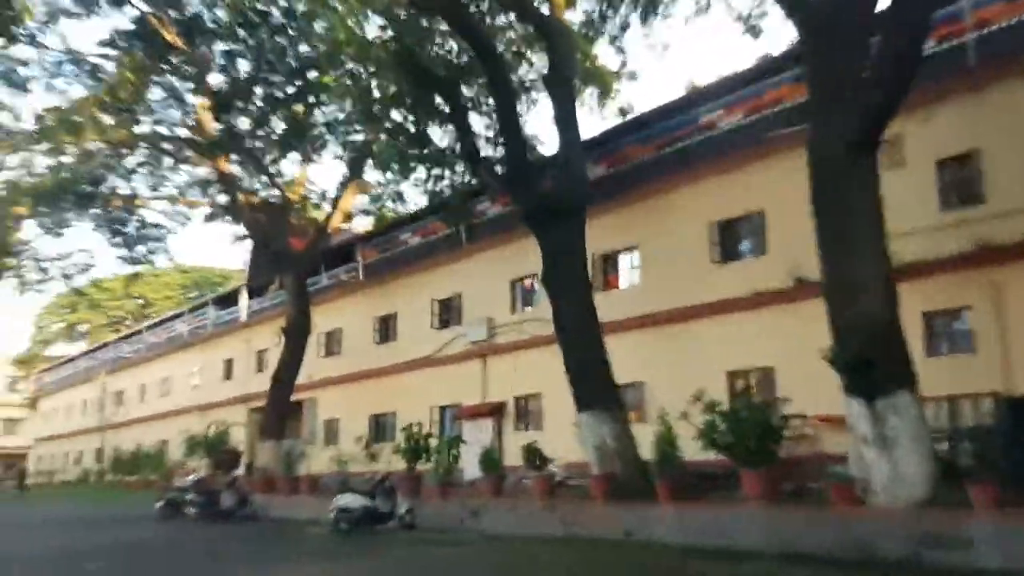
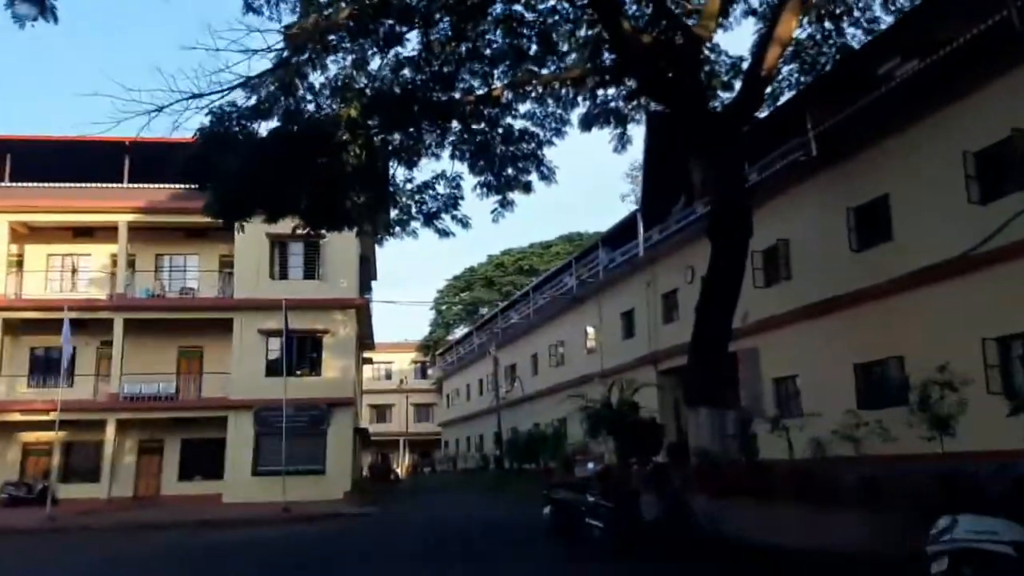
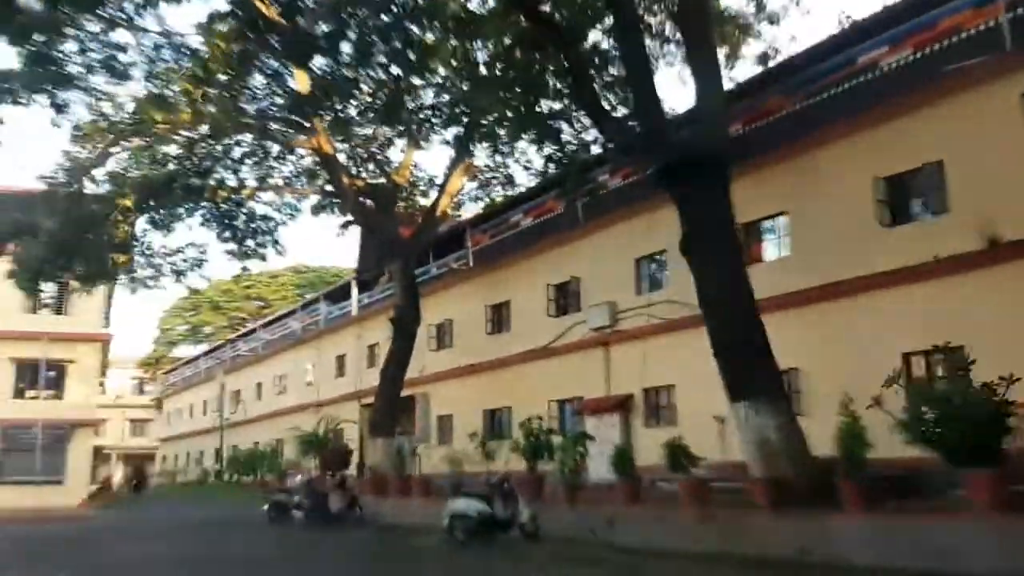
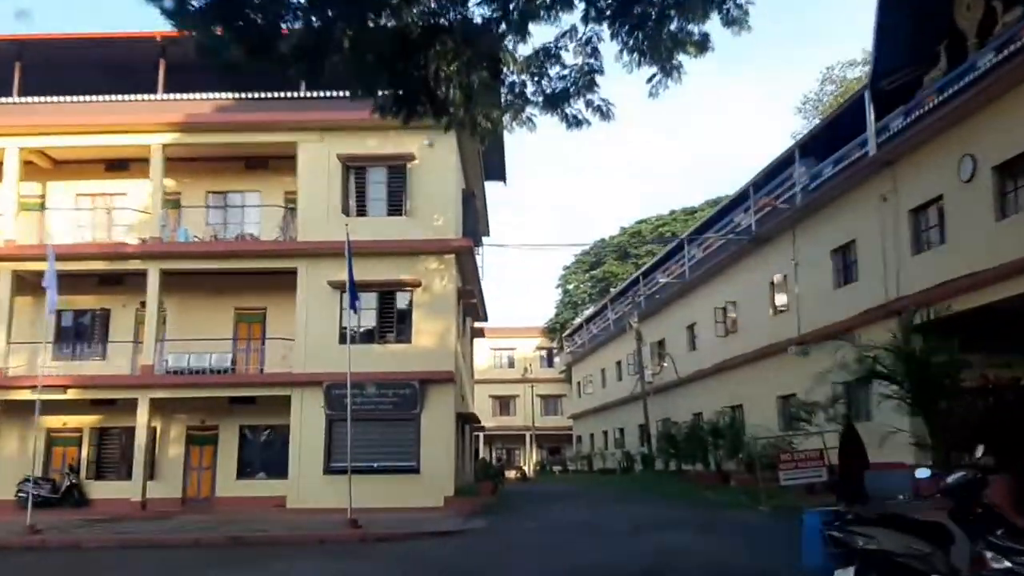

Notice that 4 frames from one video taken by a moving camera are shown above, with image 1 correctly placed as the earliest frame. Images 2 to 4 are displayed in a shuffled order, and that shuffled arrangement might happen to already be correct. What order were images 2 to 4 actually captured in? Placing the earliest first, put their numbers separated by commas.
3, 2, 4
